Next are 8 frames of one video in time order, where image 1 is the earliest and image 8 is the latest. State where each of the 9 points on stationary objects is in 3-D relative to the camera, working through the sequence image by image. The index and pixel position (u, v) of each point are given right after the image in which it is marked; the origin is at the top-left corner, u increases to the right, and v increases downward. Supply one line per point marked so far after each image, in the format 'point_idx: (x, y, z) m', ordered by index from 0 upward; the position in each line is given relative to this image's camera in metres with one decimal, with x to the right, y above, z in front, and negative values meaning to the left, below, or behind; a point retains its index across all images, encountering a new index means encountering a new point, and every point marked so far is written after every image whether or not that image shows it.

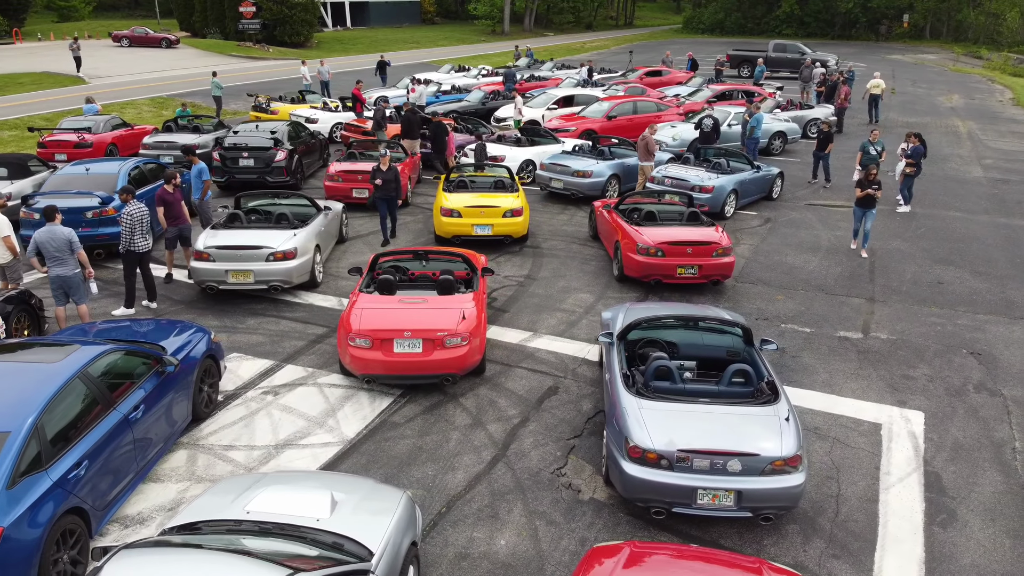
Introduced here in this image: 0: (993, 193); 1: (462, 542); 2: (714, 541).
0: (+9.9, +2.0, +17.1) m
1: (-0.4, -2.0, +6.5) m
2: (+1.6, -2.0, +6.6) m
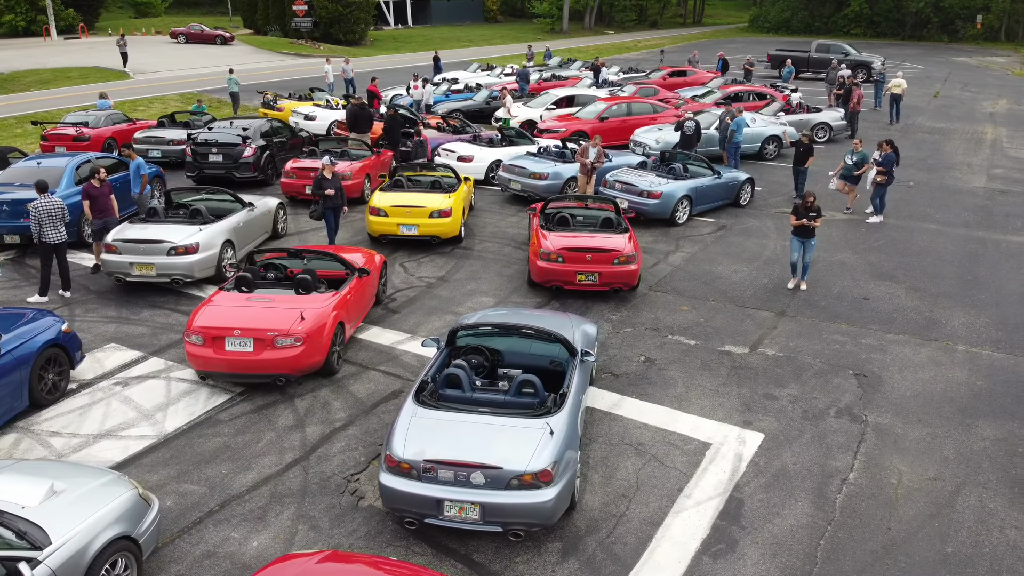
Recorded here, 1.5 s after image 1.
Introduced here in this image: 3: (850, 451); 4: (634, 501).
0: (+9.1, +1.6, +16.0) m
1: (-2.3, -2.0, +6.5) m
2: (-0.3, -2.0, +6.4) m
3: (+3.1, -1.5, +7.8) m
4: (+1.0, -1.8, +7.0) m
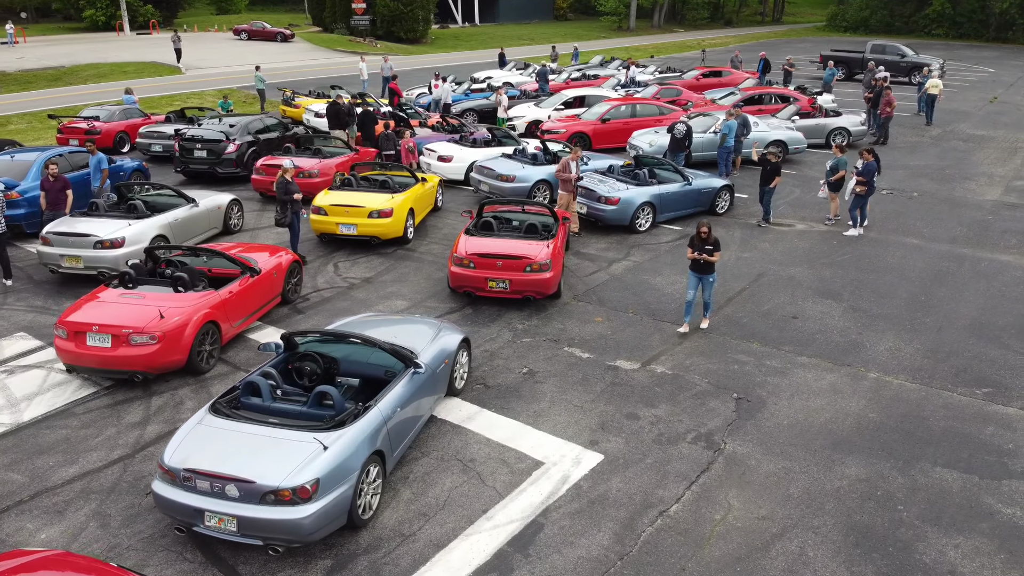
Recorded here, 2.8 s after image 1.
0: (+8.4, +1.2, +14.9) m
1: (-4.0, -1.9, +6.7) m
2: (-2.1, -2.1, +6.3) m
3: (+1.5, -1.7, +7.3) m
4: (-0.7, -1.9, +6.8) m
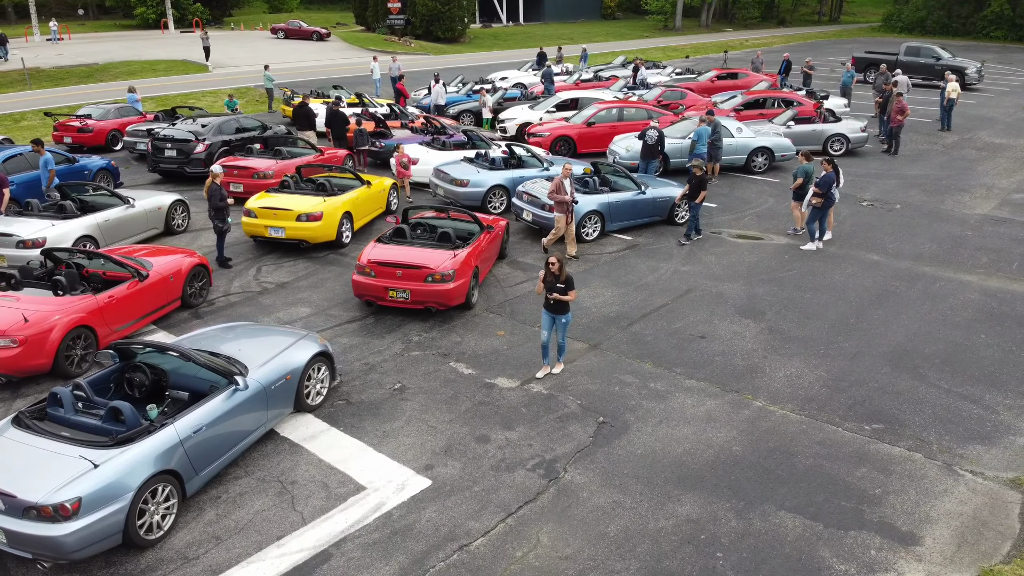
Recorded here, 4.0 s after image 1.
0: (+7.5, +0.9, +13.9) m
1: (-5.7, -2.0, +6.7) m
2: (-3.8, -2.2, +6.2) m
3: (-0.1, -1.9, +6.9) m
4: (-2.3, -2.0, +6.6) m
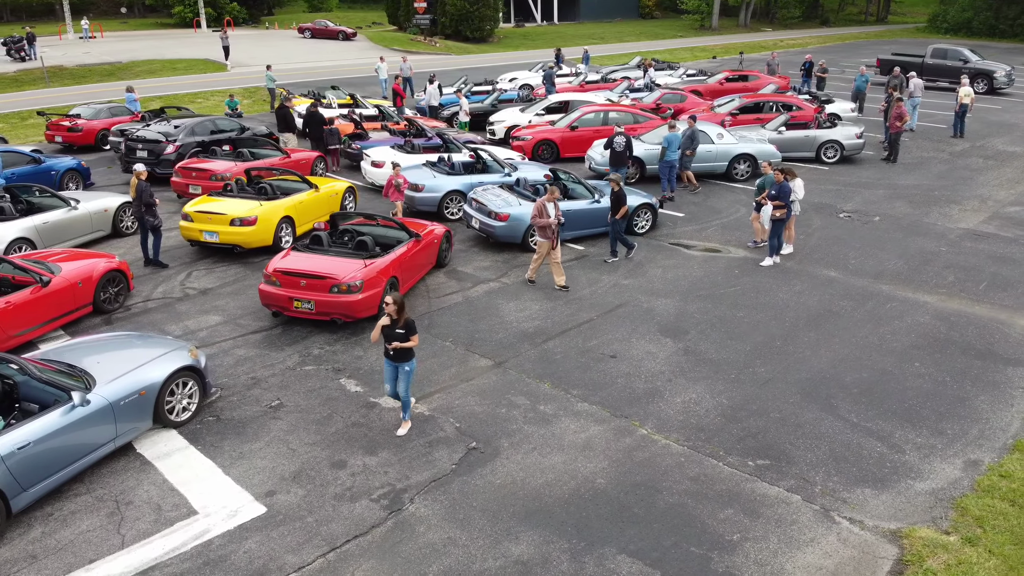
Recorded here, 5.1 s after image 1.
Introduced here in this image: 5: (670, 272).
0: (+6.6, +0.6, +13.0) m
1: (-7.0, -2.0, +6.7) m
2: (-5.2, -2.2, +6.1) m
3: (-1.4, -2.0, +6.6) m
4: (-3.7, -2.1, +6.4) m
5: (+2.4, +0.2, +12.5) m
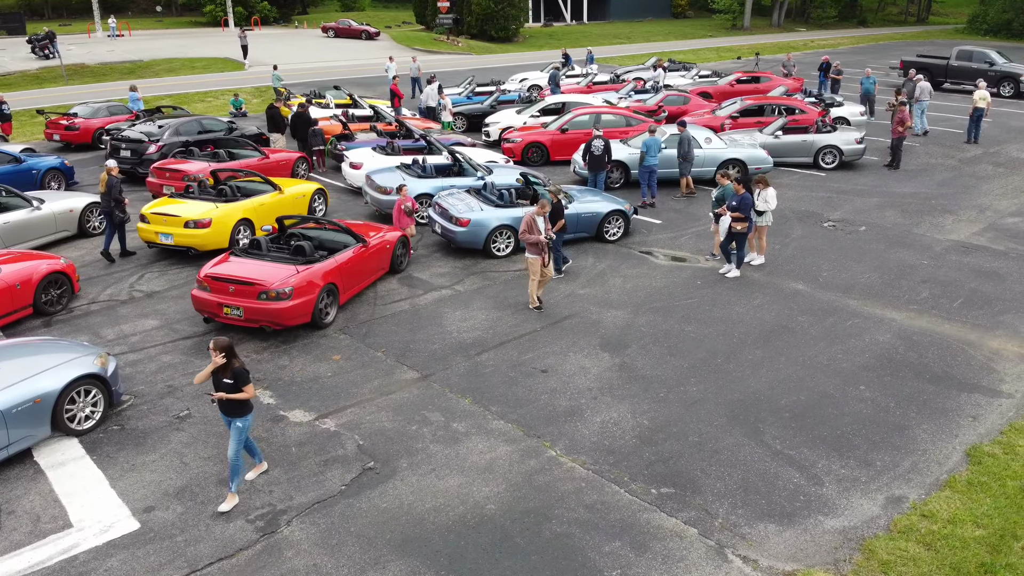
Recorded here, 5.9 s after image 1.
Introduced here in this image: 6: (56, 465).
0: (+6.0, +0.3, +12.4) m
1: (-8.0, -2.0, +6.7) m
2: (-6.2, -2.3, +6.0) m
3: (-2.4, -2.1, +6.3) m
4: (-4.7, -2.2, +6.2) m
5: (+1.7, +0.1, +12.0) m
6: (-4.1, -1.6, +7.7) m
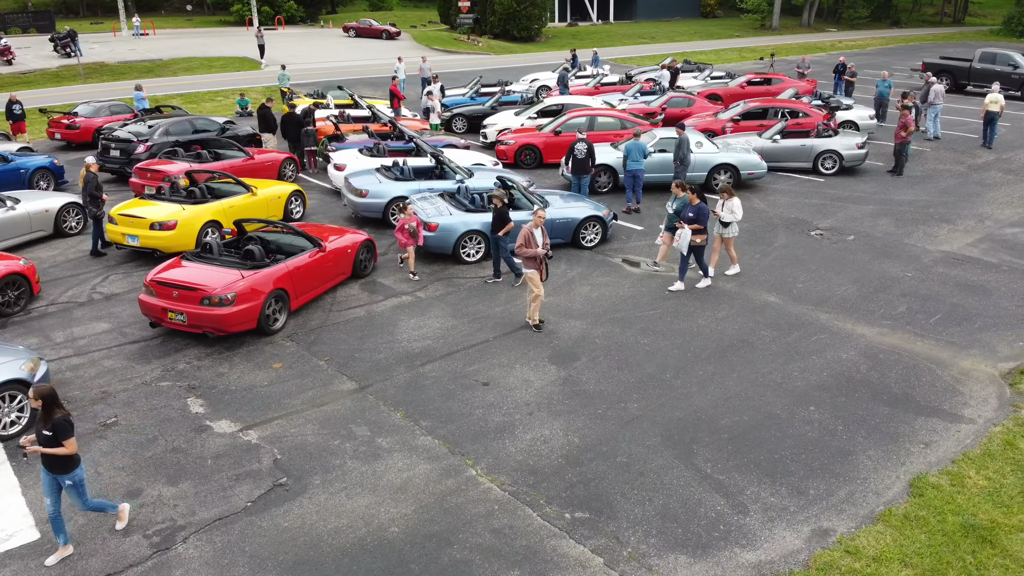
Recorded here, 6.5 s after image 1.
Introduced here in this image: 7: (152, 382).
0: (+5.5, +0.2, +11.8) m
1: (-8.8, -2.0, +6.8) m
2: (-7.0, -2.3, +6.0) m
3: (-3.2, -2.2, +6.1) m
4: (-5.4, -2.2, +6.2) m
5: (+1.2, 0.0, +11.7) m
6: (-4.8, -1.6, +7.6) m
7: (-3.9, -1.0, +9.1) m
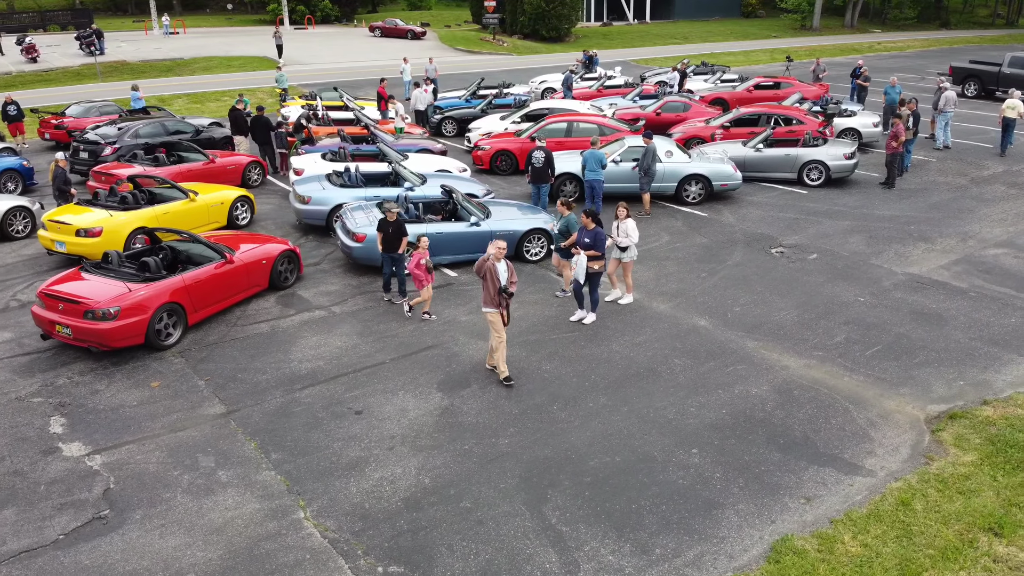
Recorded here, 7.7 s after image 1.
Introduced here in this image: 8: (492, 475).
0: (+4.5, -0.2, +10.9) m
1: (-10.1, -2.0, +6.9) m
2: (-8.4, -2.4, +6.0) m
3: (-4.6, -2.3, +5.8) m
4: (-6.9, -2.3, +6.0) m
5: (+0.2, -0.3, +11.1) m
6: (-6.2, -1.8, +7.4) m
7: (-5.1, -1.2, +8.9) m
8: (-0.1, -1.6, +7.3) m
